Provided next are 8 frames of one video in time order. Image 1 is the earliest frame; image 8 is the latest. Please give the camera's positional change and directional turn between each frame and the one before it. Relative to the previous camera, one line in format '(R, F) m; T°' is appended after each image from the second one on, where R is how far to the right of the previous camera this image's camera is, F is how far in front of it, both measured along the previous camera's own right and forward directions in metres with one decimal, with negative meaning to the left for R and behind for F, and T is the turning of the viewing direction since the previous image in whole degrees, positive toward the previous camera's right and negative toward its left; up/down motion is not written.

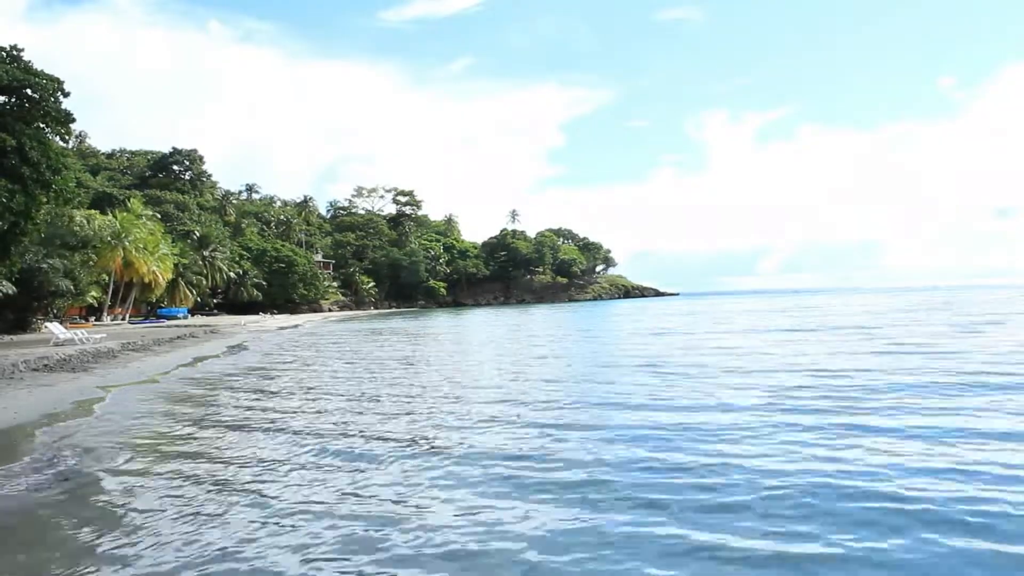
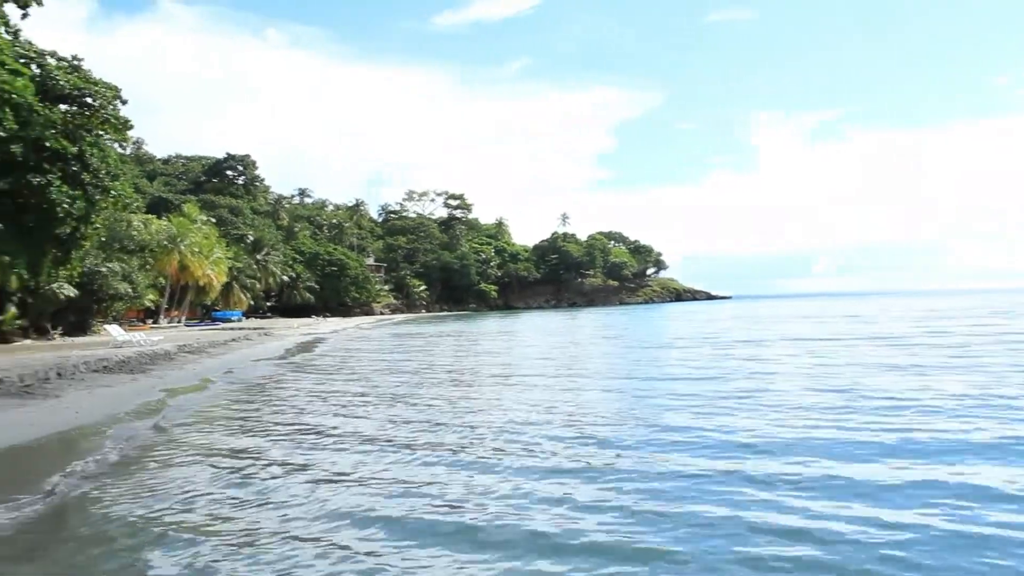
(+0.2, -0.9) m; -2°
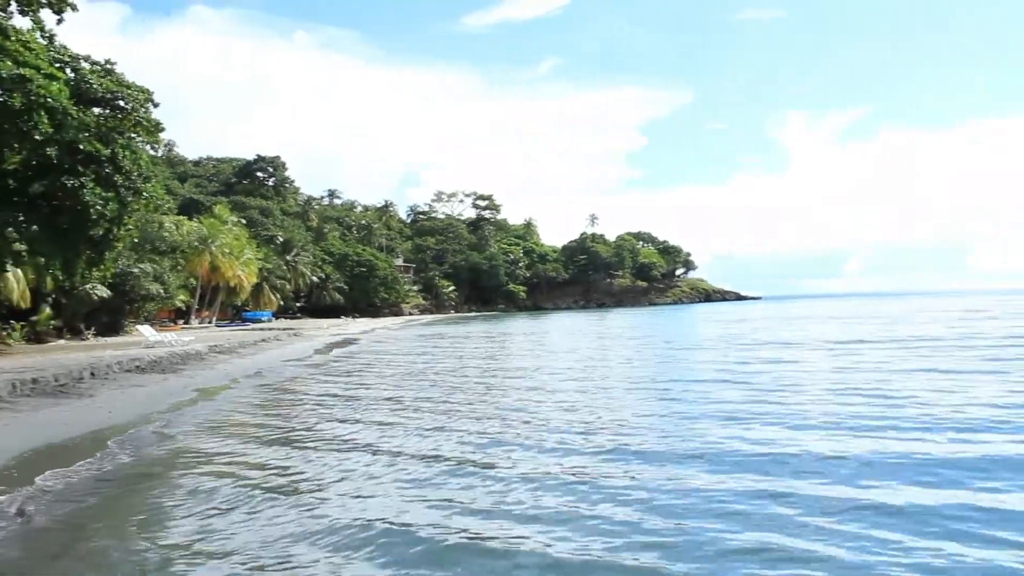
(+0.1, -0.3) m; -1°
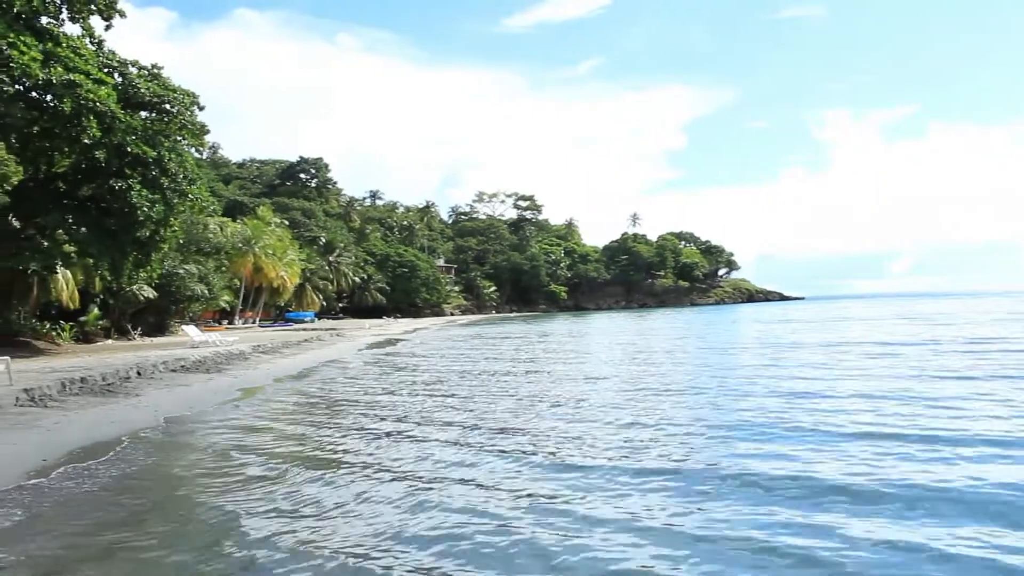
(+0.1, -0.3) m; -2°
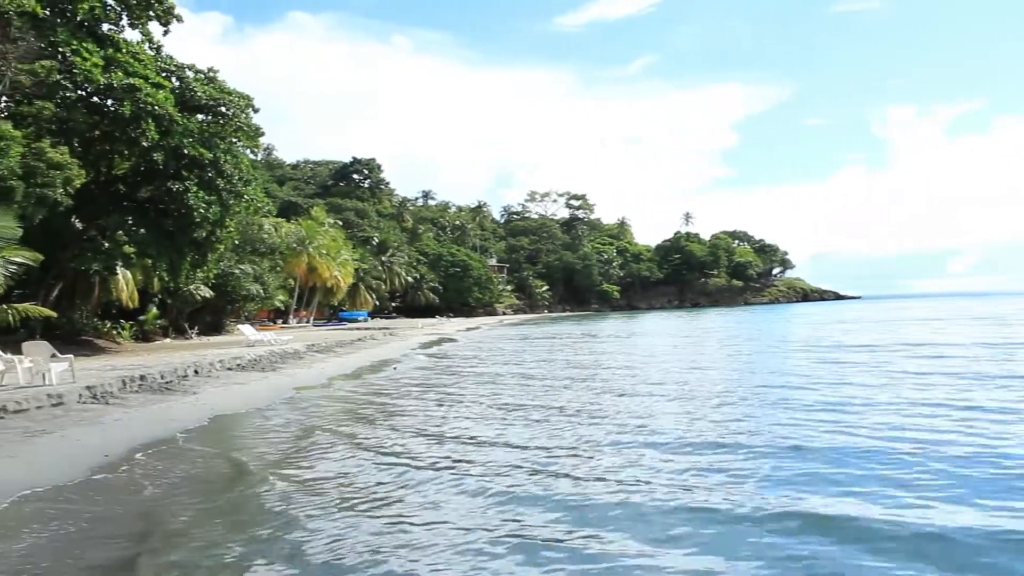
(+0.1, -0.4) m; -3°
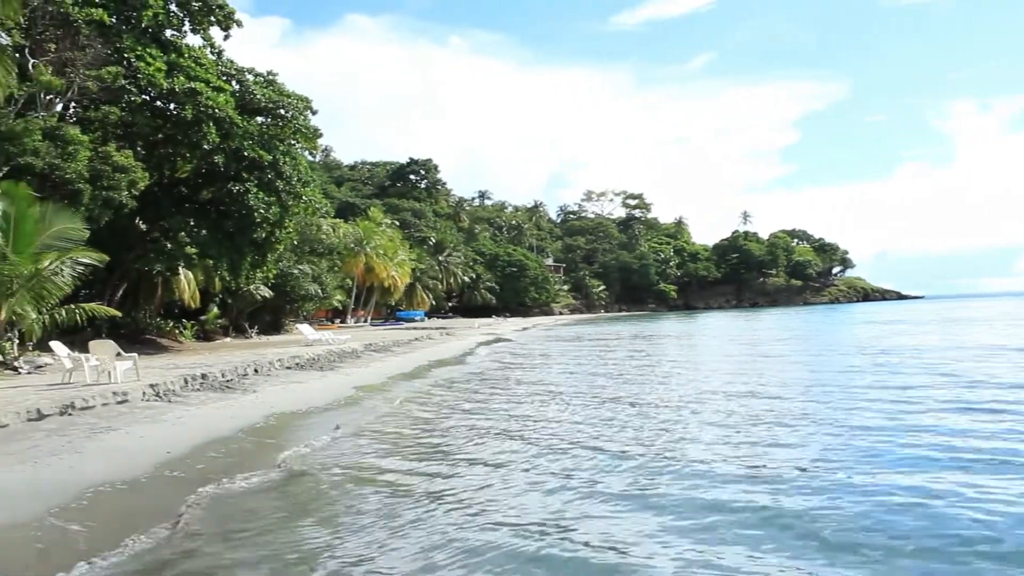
(+0.1, -0.3) m; -3°
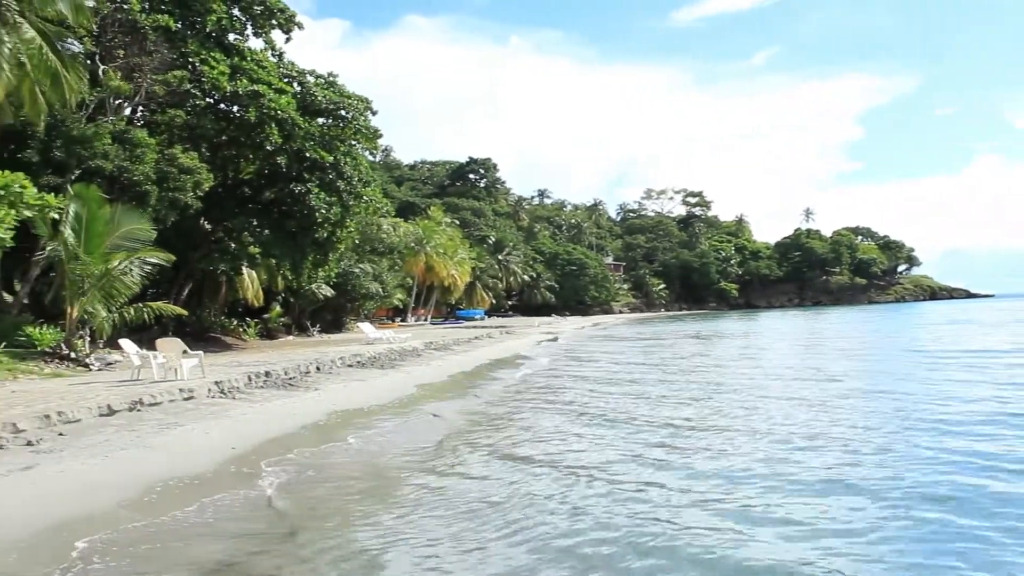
(+0.1, -0.2) m; -3°
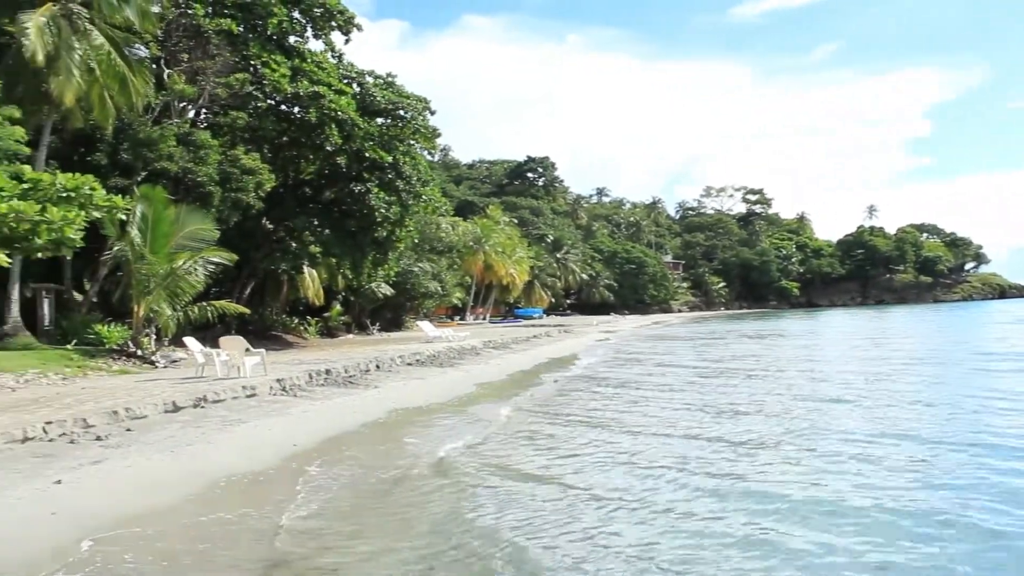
(0.0, -0.1) m; -3°
